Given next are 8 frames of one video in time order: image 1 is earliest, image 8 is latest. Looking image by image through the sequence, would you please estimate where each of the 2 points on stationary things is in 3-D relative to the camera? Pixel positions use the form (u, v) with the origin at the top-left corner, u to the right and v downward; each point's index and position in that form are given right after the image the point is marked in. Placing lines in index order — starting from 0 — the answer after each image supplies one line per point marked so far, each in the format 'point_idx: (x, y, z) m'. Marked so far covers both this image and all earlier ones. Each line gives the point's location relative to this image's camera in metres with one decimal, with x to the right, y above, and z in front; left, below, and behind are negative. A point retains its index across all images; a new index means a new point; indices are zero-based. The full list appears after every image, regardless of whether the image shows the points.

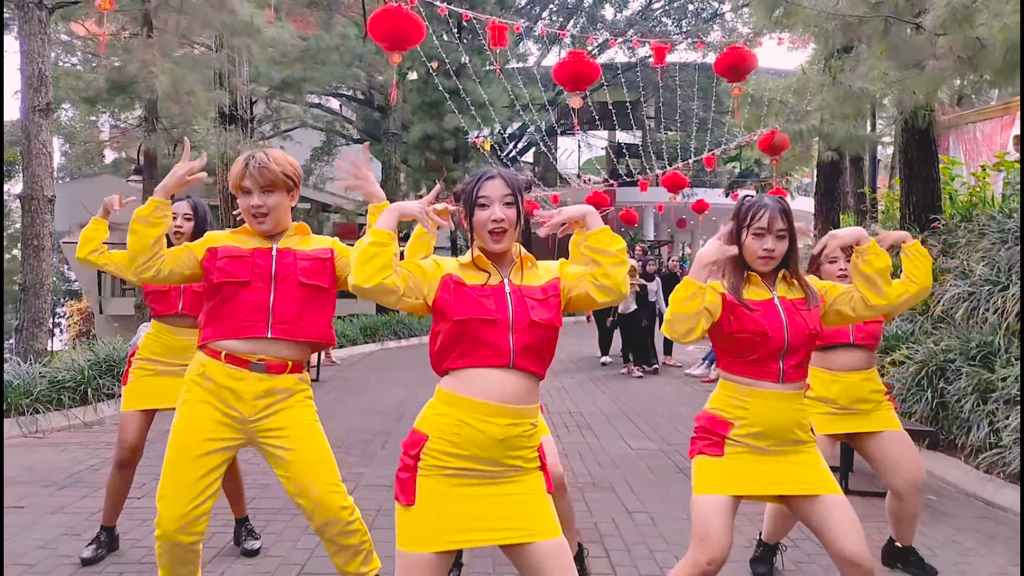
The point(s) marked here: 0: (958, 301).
0: (+3.8, -0.1, +6.2) m
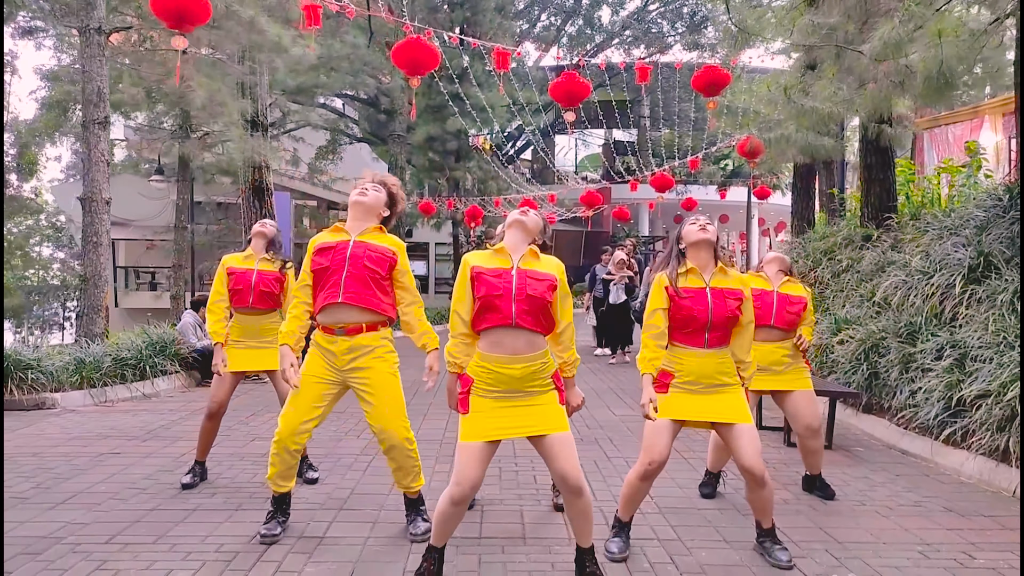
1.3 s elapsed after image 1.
0: (+3.8, 0.0, +7.2) m
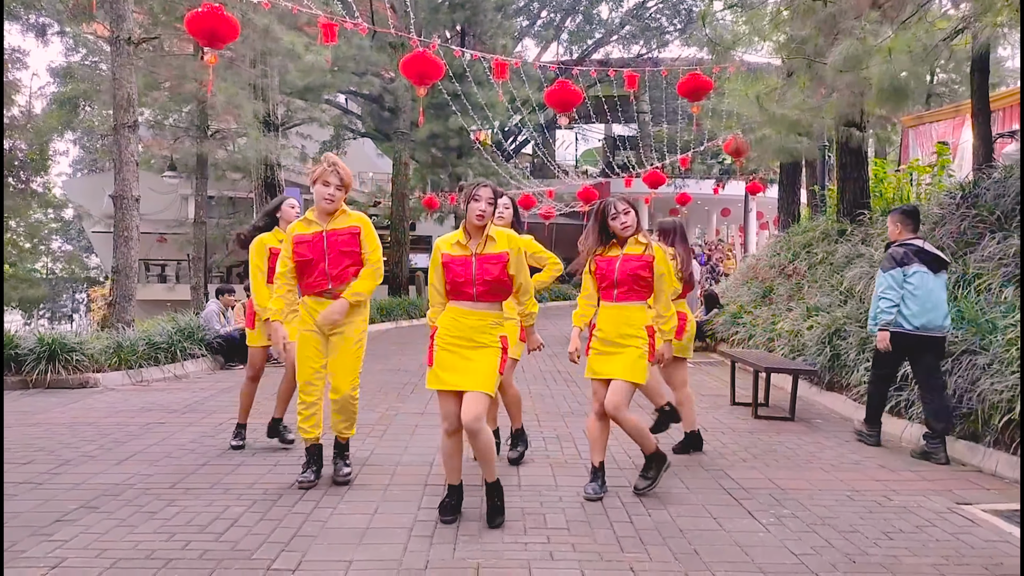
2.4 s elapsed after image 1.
0: (+3.8, +0.1, +7.9) m
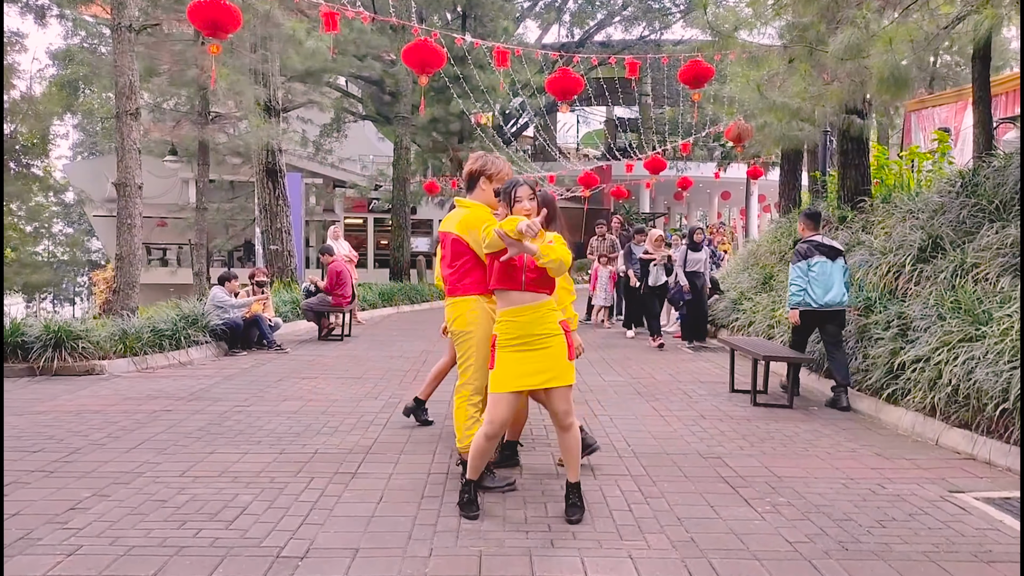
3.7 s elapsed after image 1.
0: (+3.8, +0.2, +7.9) m
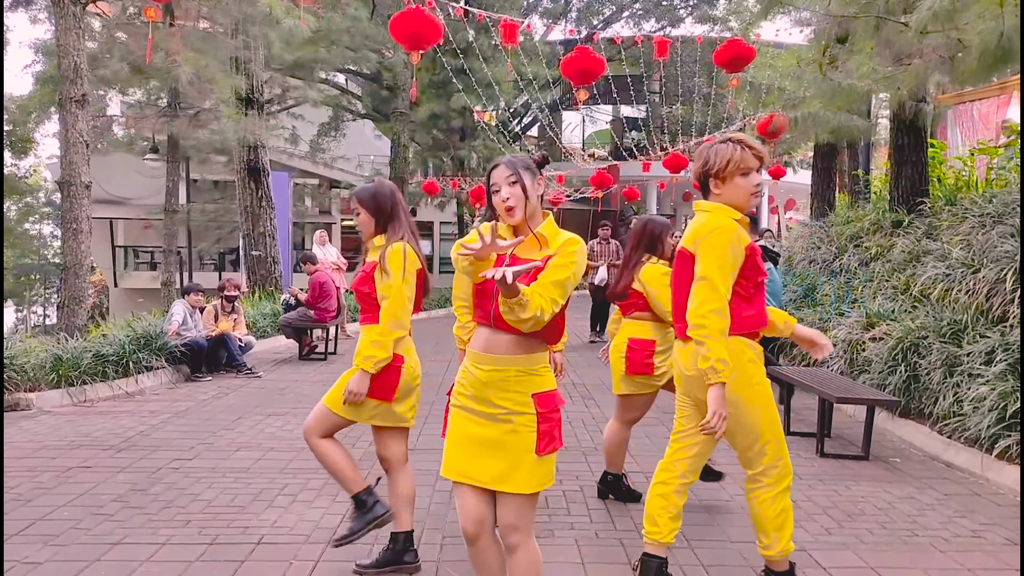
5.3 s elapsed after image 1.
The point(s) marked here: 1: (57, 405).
0: (+3.9, +0.1, +6.7) m
1: (-3.9, -1.0, +6.4) m
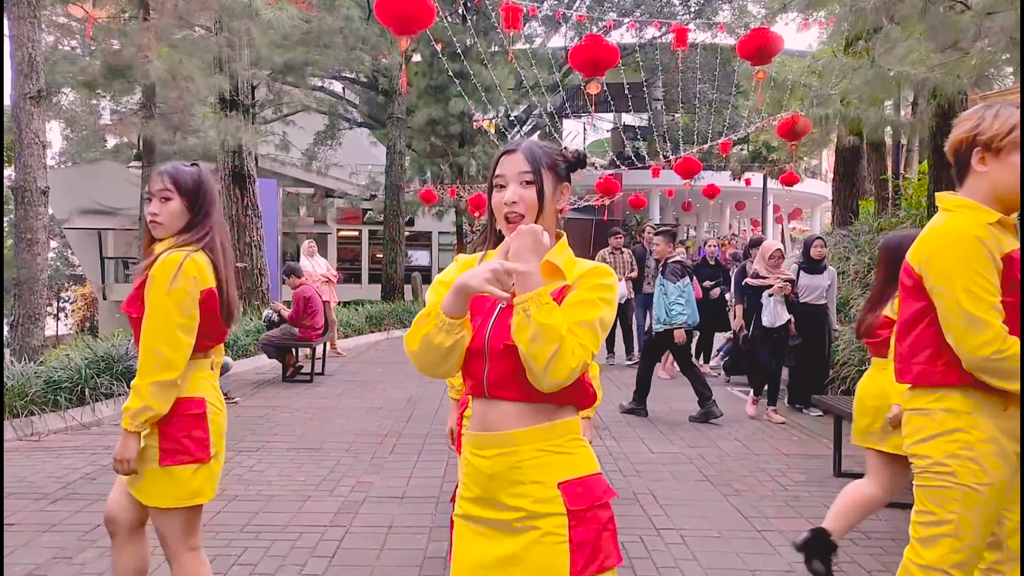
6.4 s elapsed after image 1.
0: (+3.9, -0.1, +5.9) m
1: (-3.9, -1.2, +5.6) m
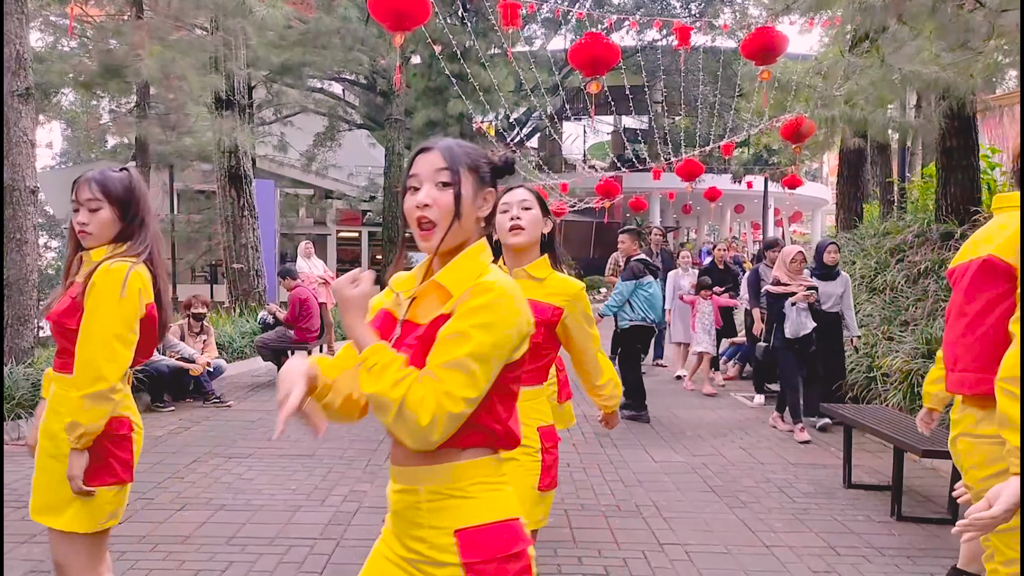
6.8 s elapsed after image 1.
0: (+3.9, -0.1, +5.7) m
1: (-3.9, -1.2, +5.4) m
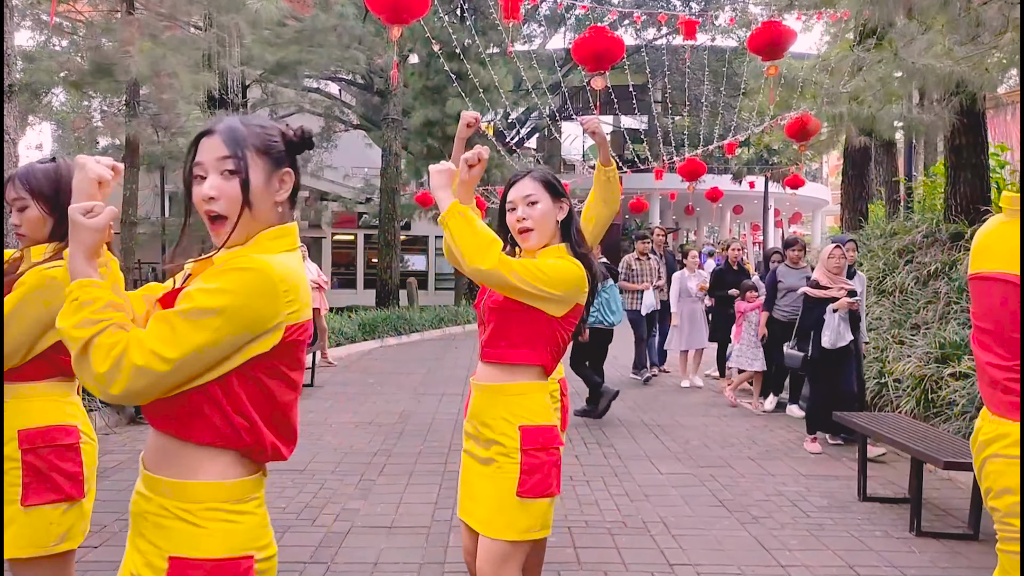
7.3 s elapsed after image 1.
0: (+3.9, -0.1, +5.5) m
1: (-3.9, -1.2, +5.2) m
